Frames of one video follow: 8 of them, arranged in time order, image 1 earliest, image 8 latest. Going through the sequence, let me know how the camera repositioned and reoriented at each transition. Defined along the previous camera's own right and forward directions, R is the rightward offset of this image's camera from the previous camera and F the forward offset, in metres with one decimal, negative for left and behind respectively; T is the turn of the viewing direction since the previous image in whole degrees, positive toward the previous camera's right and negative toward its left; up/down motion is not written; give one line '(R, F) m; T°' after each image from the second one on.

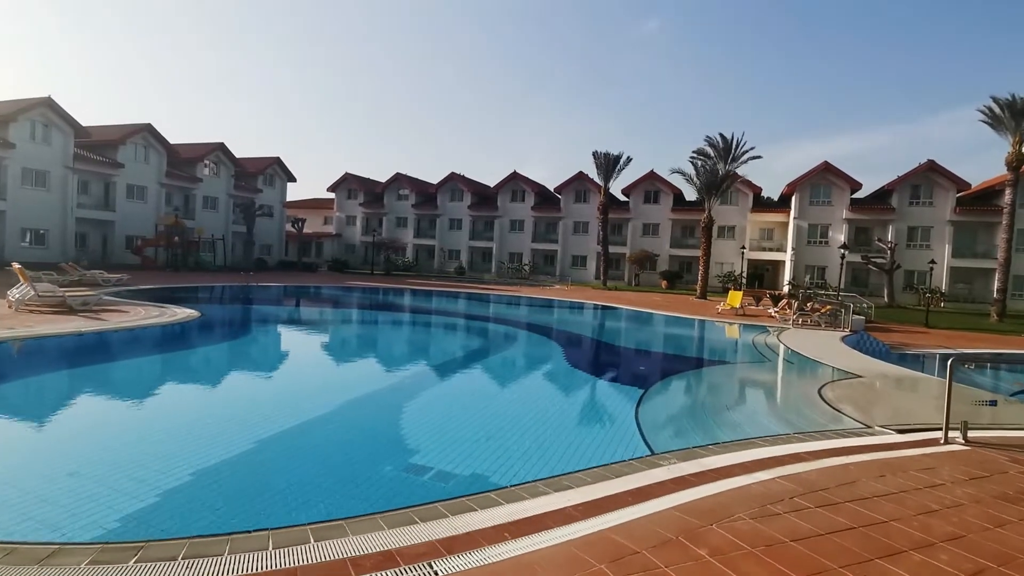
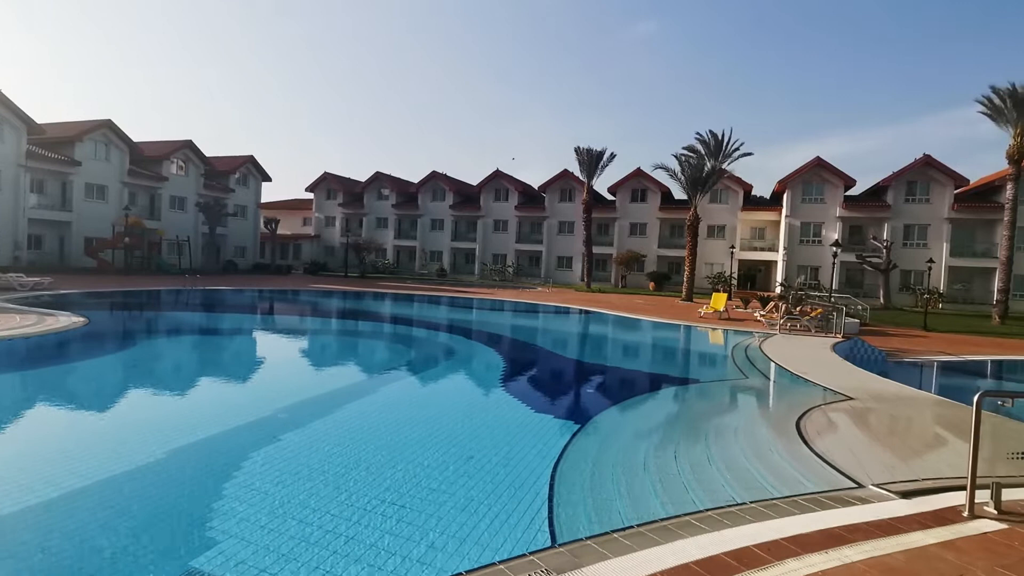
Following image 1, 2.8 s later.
(+0.9, +1.4) m; 0°
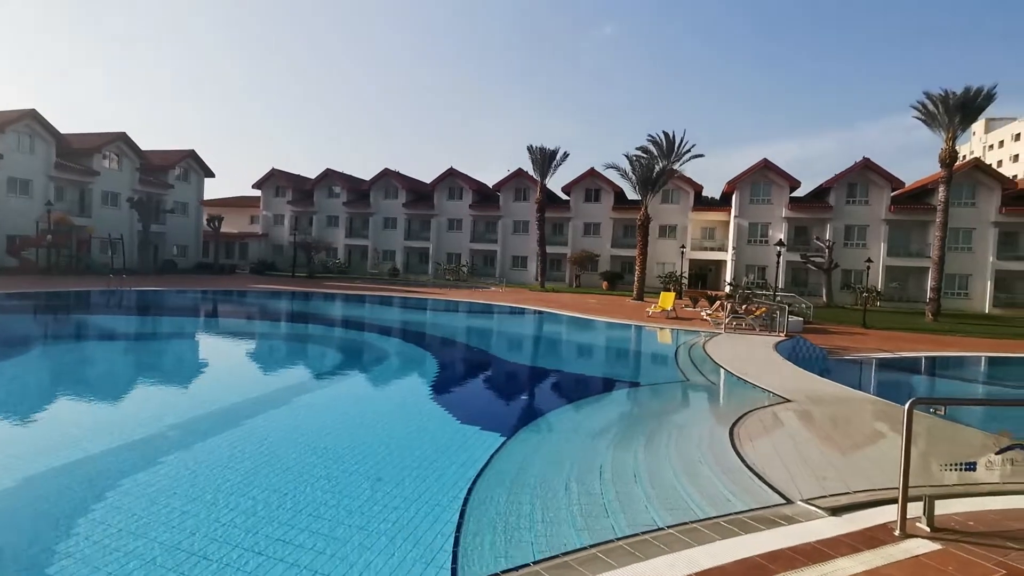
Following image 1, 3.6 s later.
(+0.3, +0.3) m; +4°
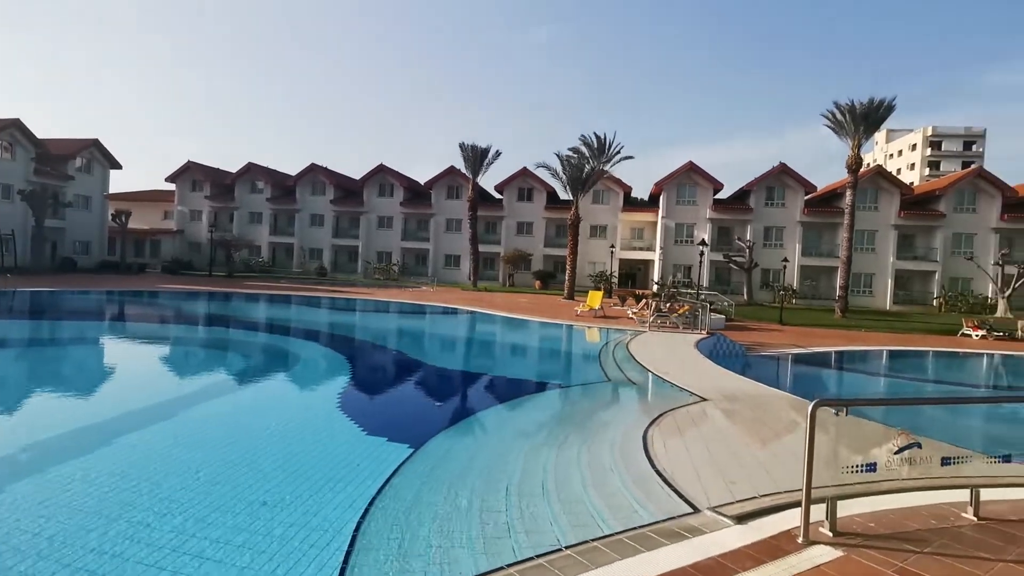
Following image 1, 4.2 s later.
(+0.2, +0.3) m; +6°
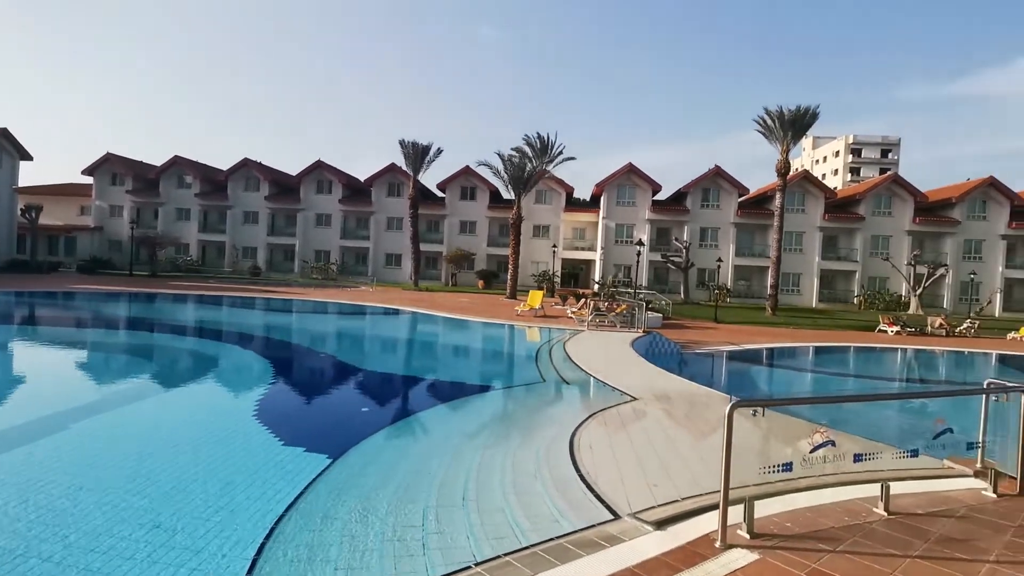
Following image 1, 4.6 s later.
(+0.2, +0.2) m; +5°
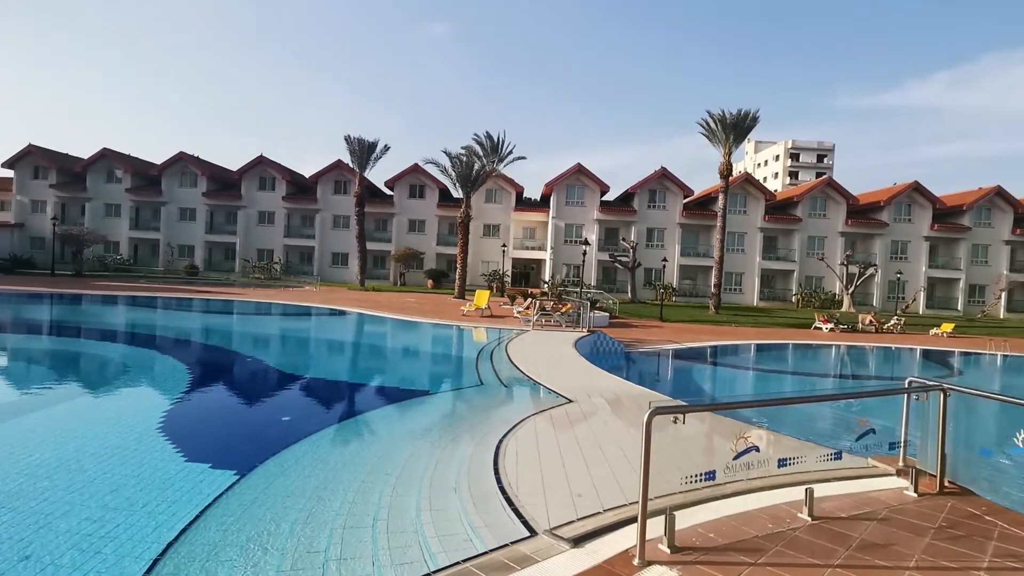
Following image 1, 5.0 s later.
(+0.2, +0.2) m; +5°
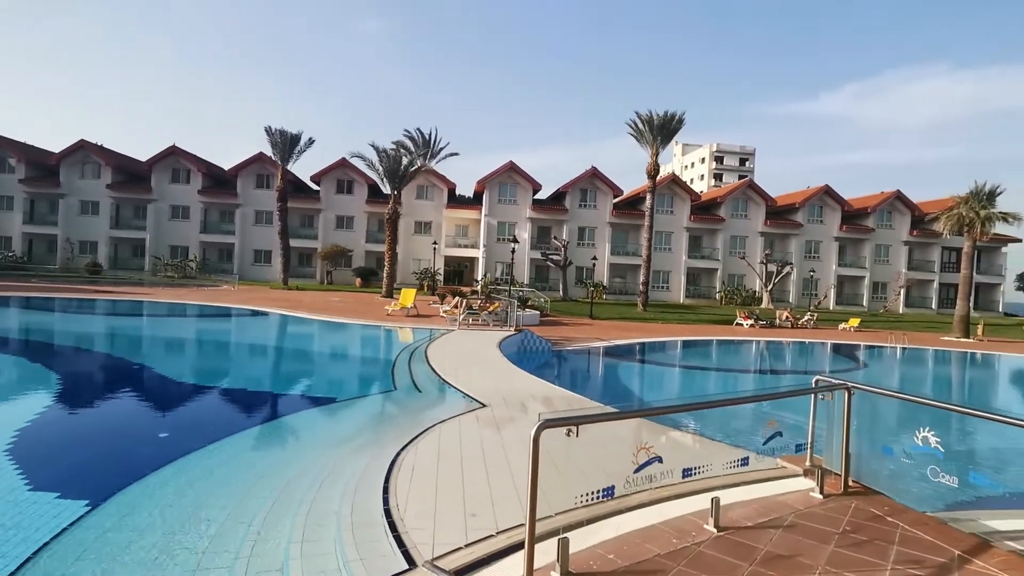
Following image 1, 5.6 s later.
(+0.2, +0.3) m; +6°
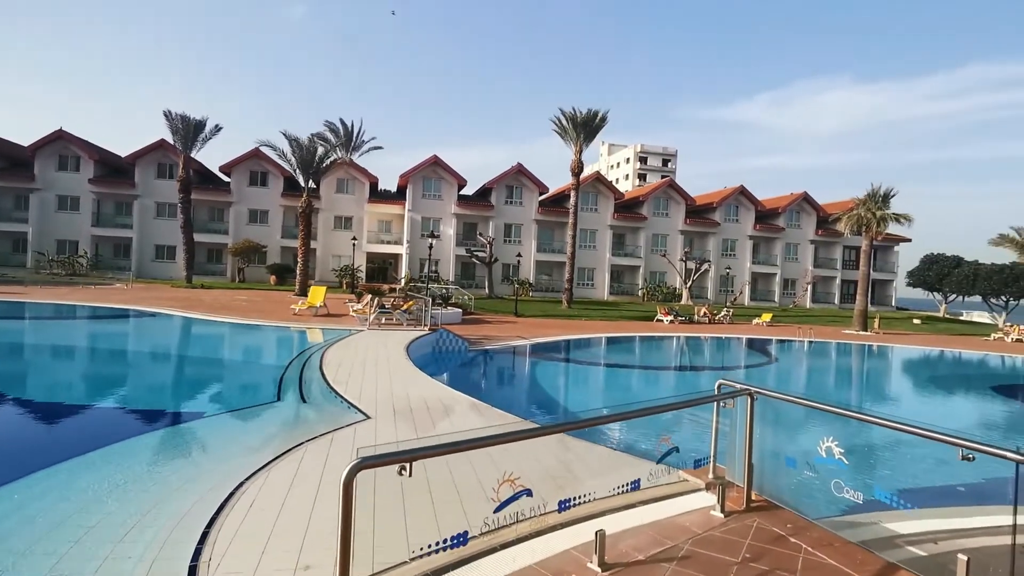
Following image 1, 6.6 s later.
(+0.3, +0.5) m; +7°
